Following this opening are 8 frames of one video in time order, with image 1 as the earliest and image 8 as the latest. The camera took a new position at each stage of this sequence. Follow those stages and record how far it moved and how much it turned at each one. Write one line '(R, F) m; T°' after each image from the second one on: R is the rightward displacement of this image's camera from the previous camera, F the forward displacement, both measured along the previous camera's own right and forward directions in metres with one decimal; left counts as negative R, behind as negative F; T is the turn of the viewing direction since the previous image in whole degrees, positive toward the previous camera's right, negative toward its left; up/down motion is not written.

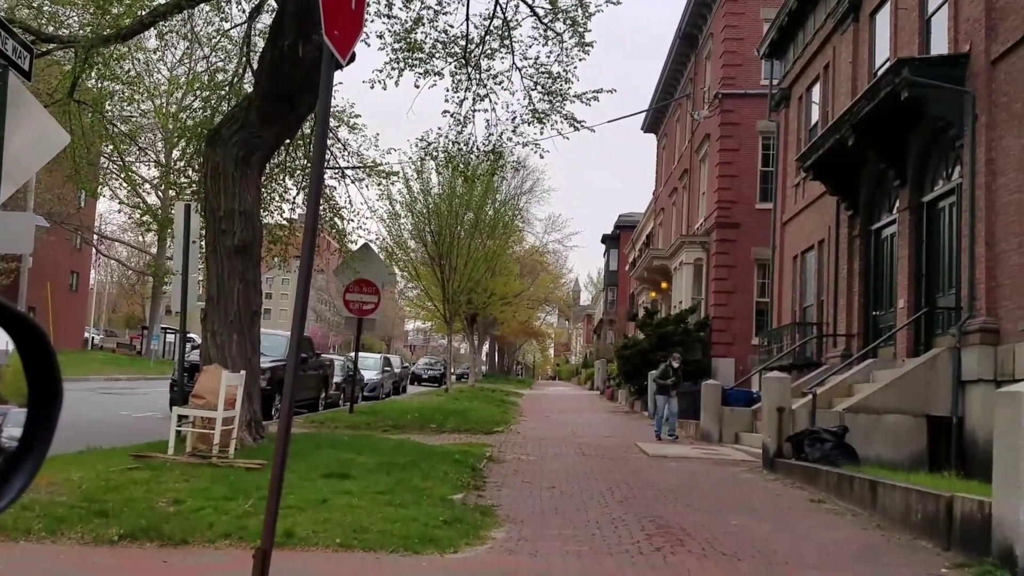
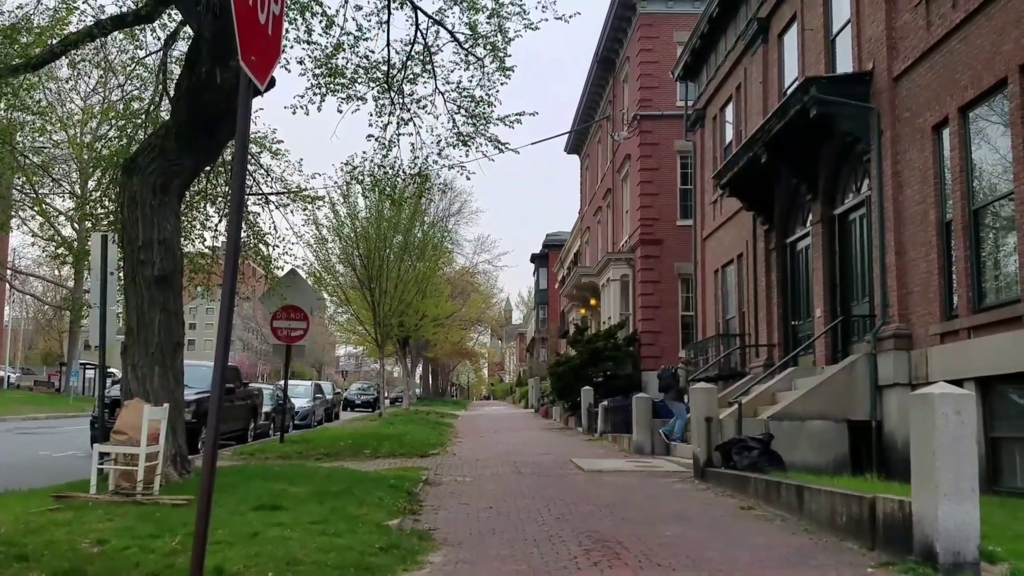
(0.0, -0.1) m; +4°
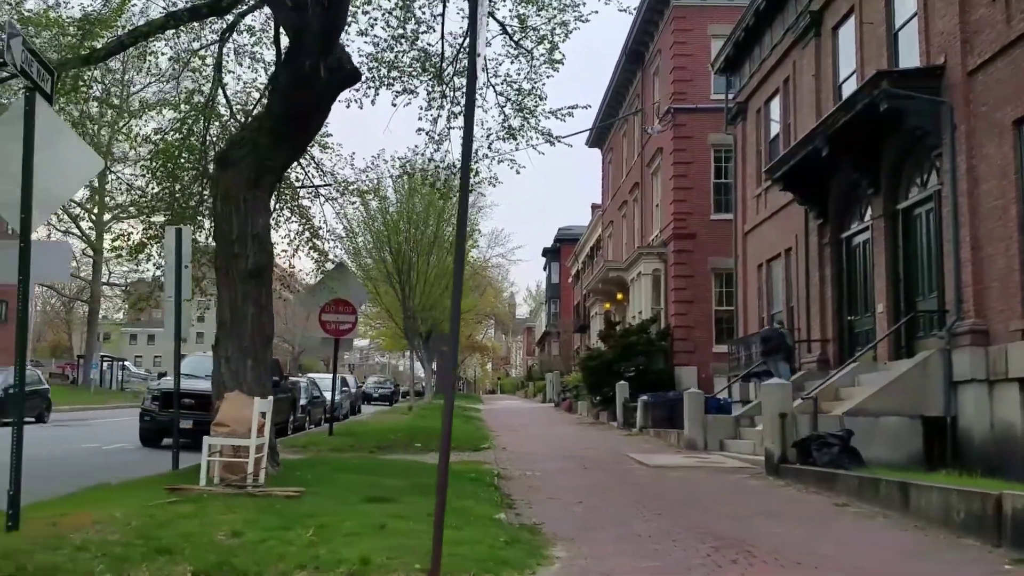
(-0.9, 0.0) m; -1°
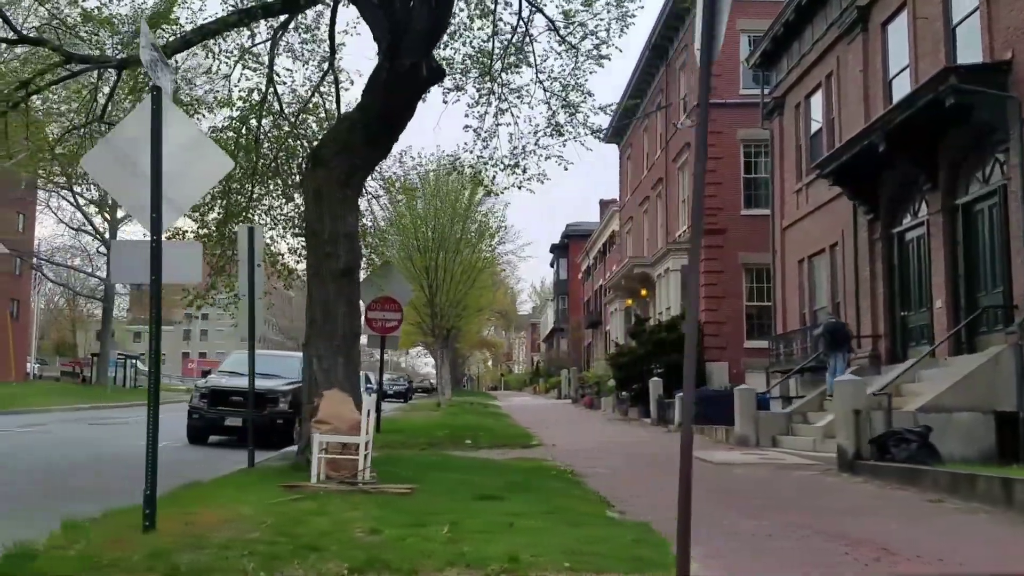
(-0.9, 0.0) m; 0°
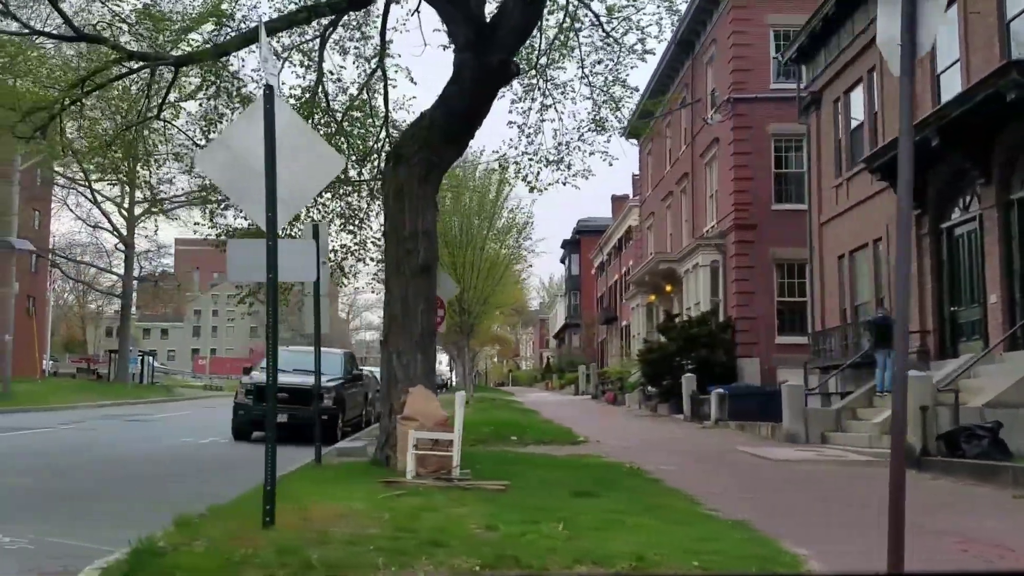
(-0.7, 0.0) m; -1°
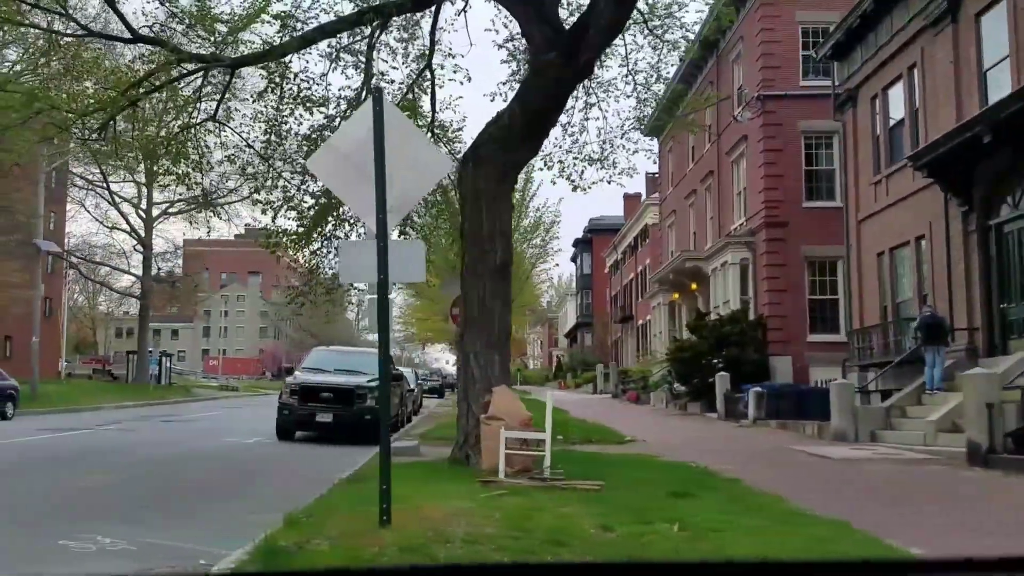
(-0.7, 0.0) m; -1°
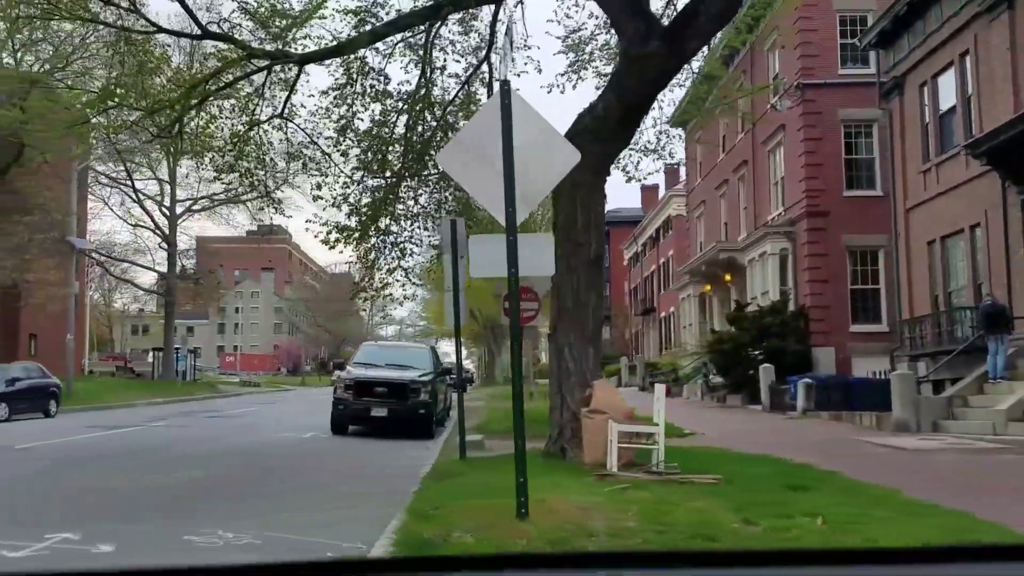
(-0.8, +0.1) m; -1°
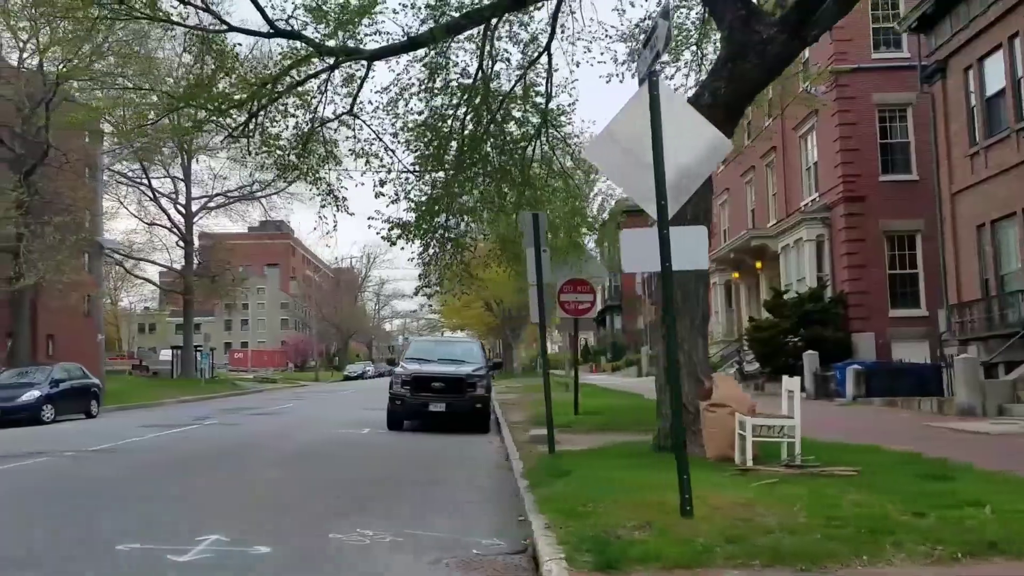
(-1.0, 0.0) m; 0°
